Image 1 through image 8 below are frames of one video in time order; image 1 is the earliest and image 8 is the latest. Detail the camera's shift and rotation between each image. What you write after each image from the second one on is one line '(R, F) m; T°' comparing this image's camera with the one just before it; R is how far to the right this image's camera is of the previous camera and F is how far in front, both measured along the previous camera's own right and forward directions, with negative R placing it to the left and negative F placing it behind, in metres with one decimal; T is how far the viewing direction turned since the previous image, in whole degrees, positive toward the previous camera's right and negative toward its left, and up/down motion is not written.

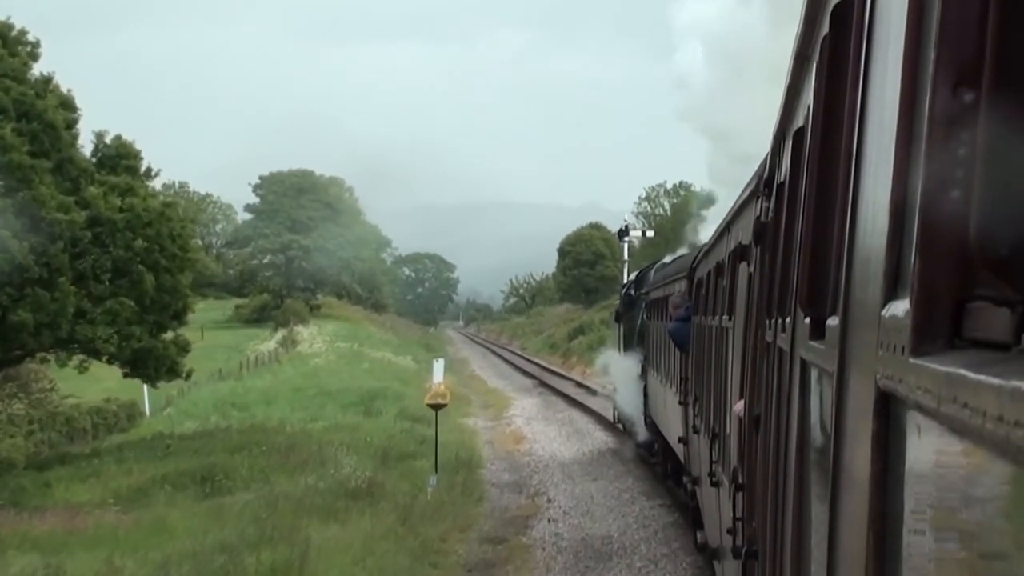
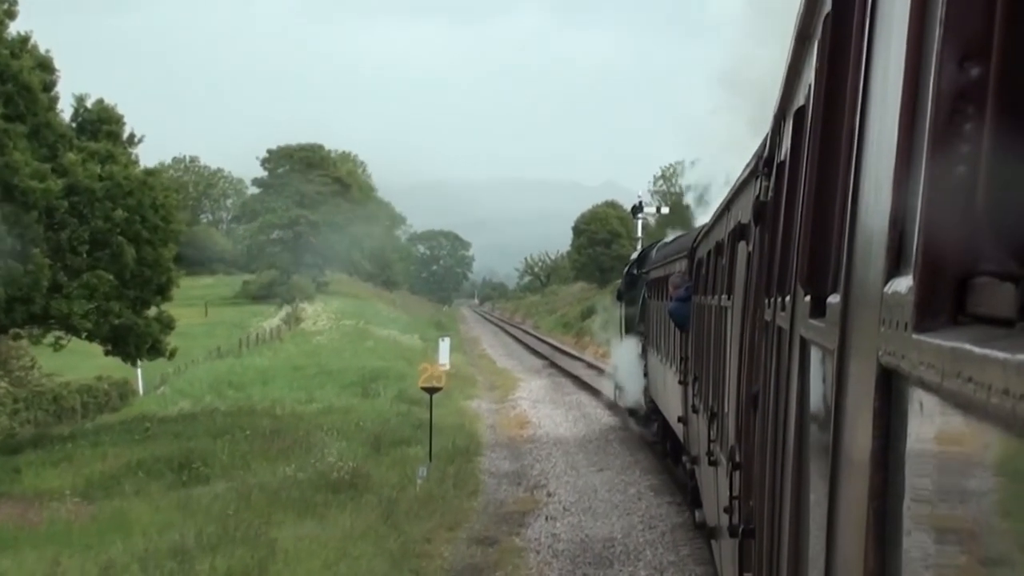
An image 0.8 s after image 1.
(+0.2, +1.2) m; -1°
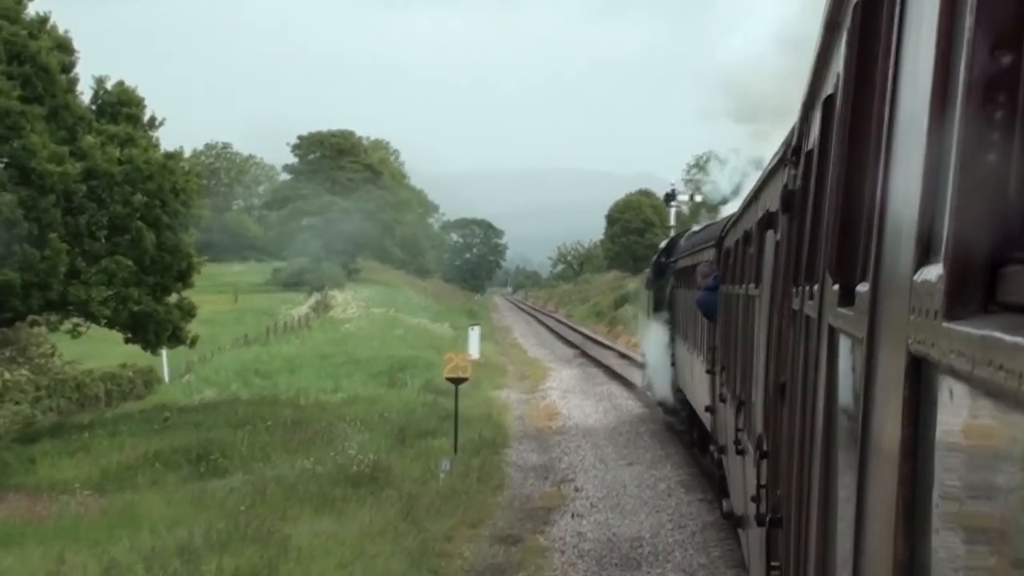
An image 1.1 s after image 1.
(+0.1, +0.6) m; -2°
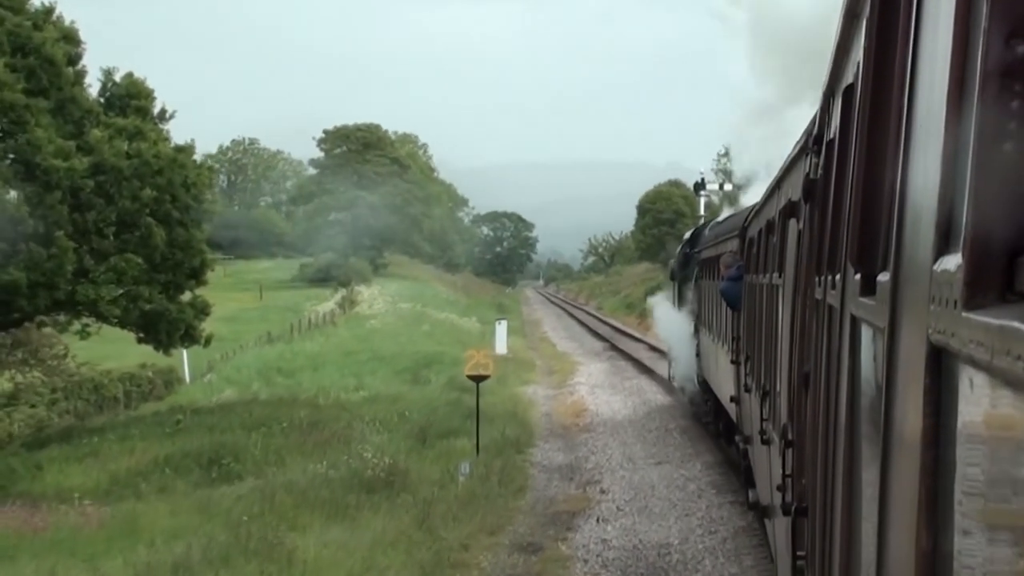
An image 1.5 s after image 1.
(+0.1, +0.7) m; -2°
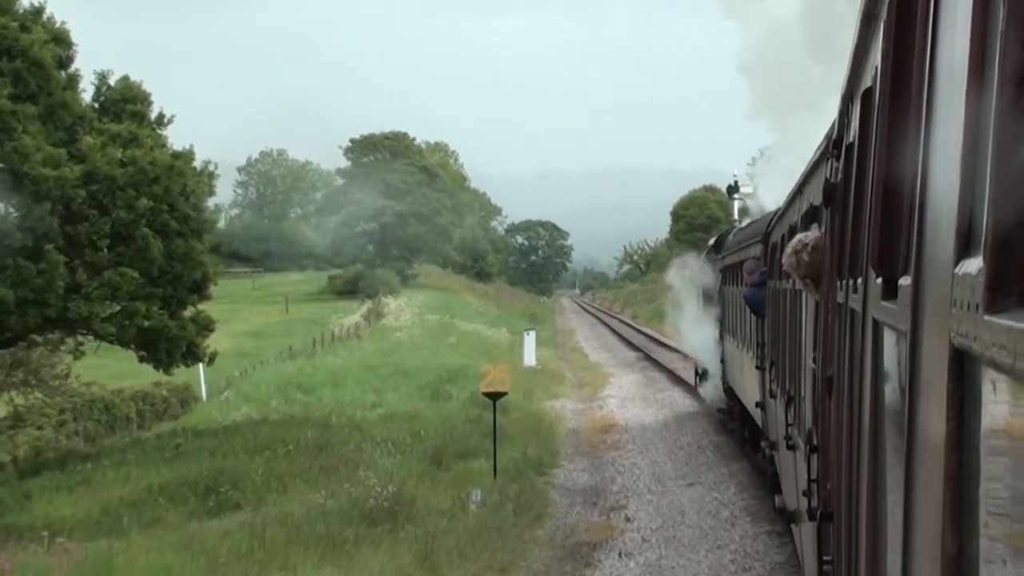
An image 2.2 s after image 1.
(+0.2, +1.1) m; -2°
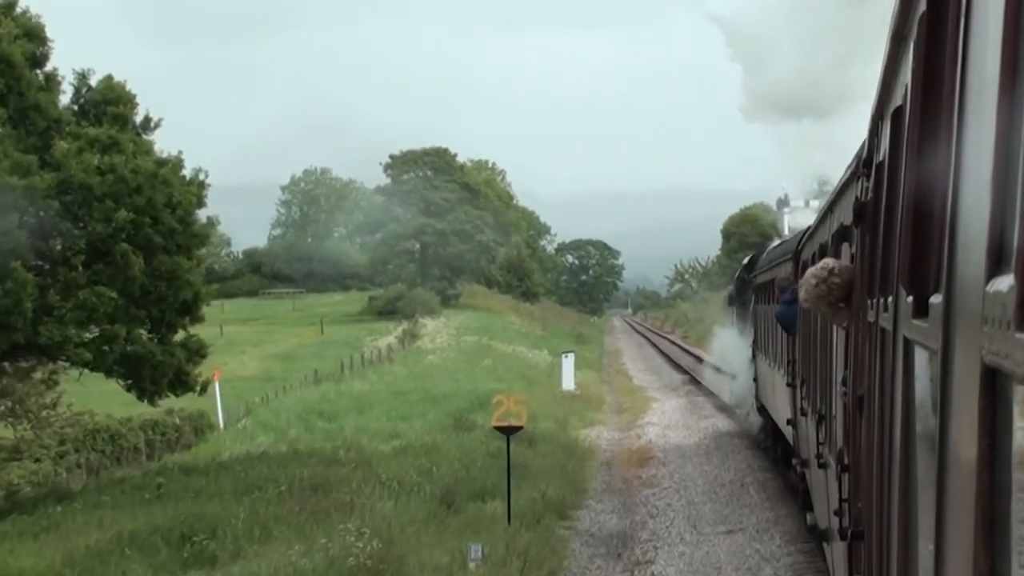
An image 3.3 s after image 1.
(+0.4, +1.6) m; -3°
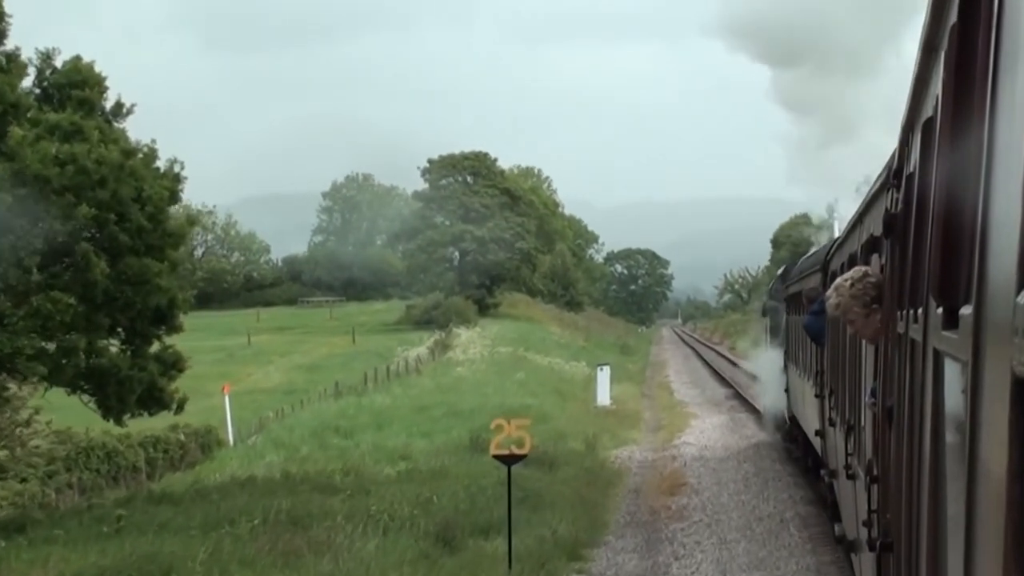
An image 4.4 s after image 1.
(+0.5, +1.7) m; -3°
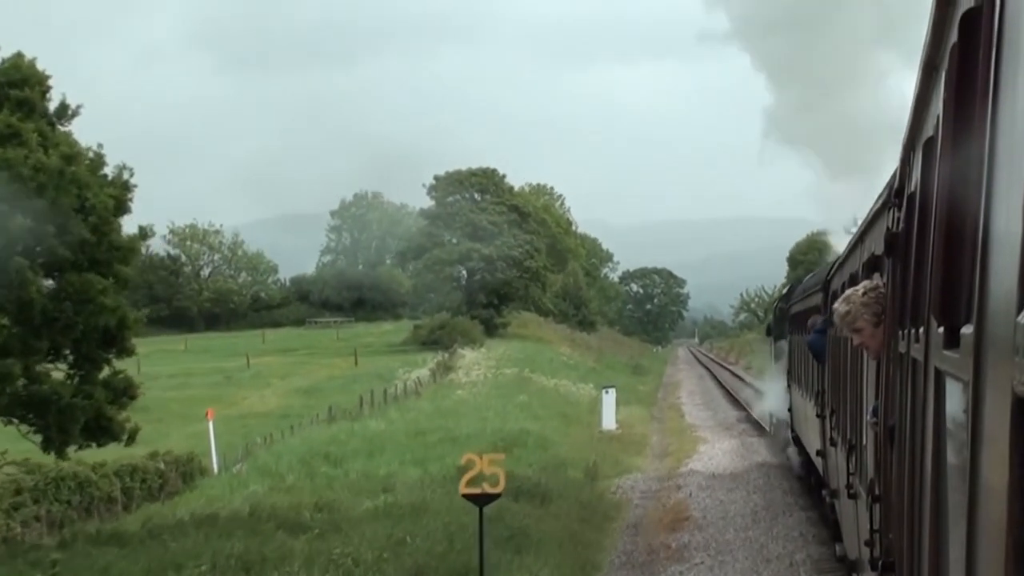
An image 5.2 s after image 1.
(+0.4, +1.1) m; -1°
